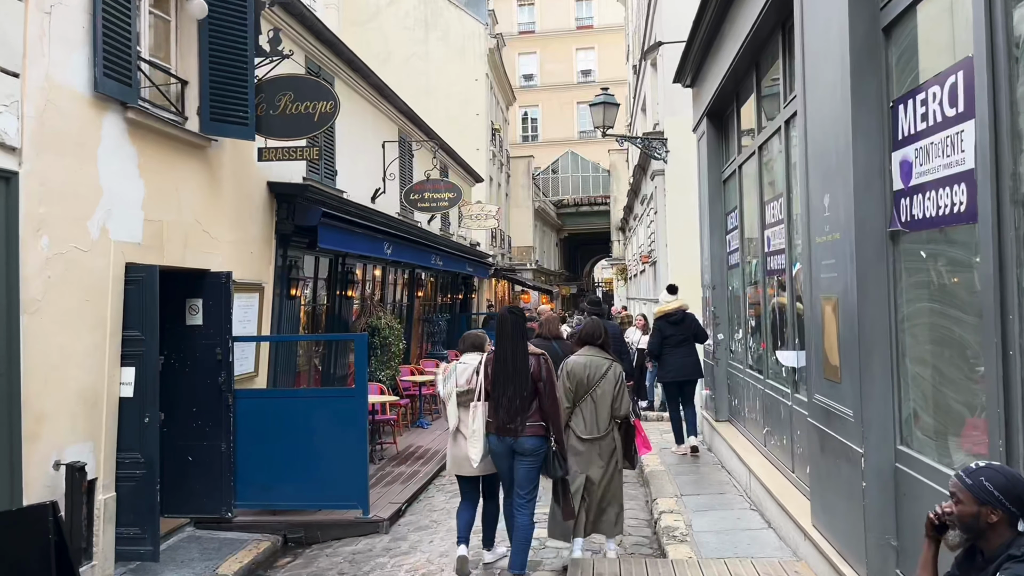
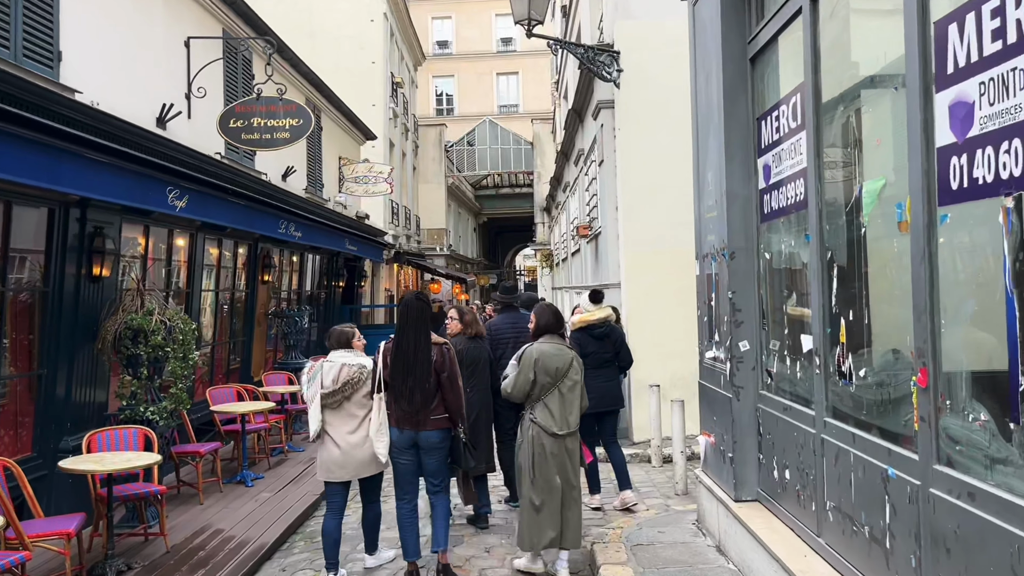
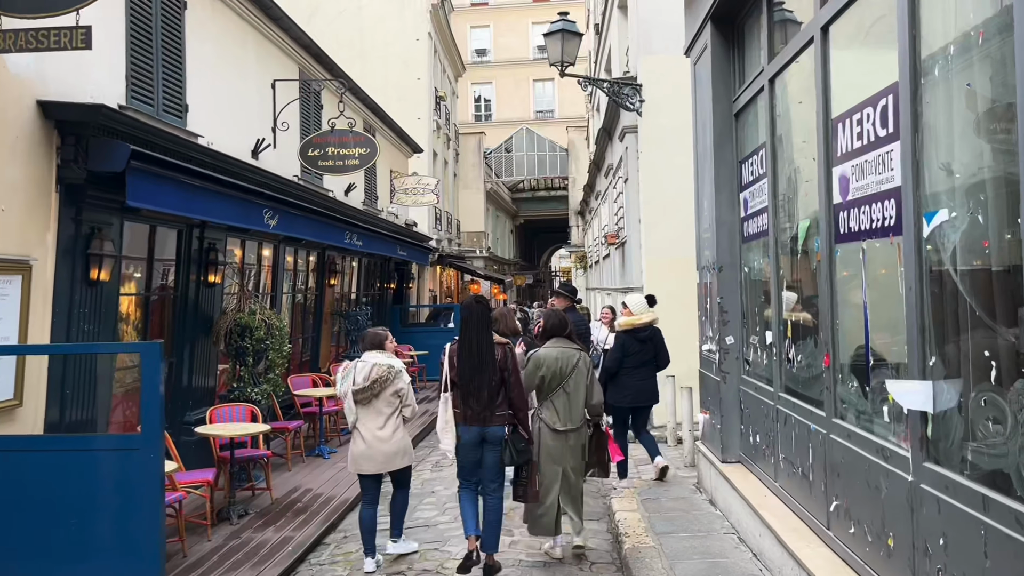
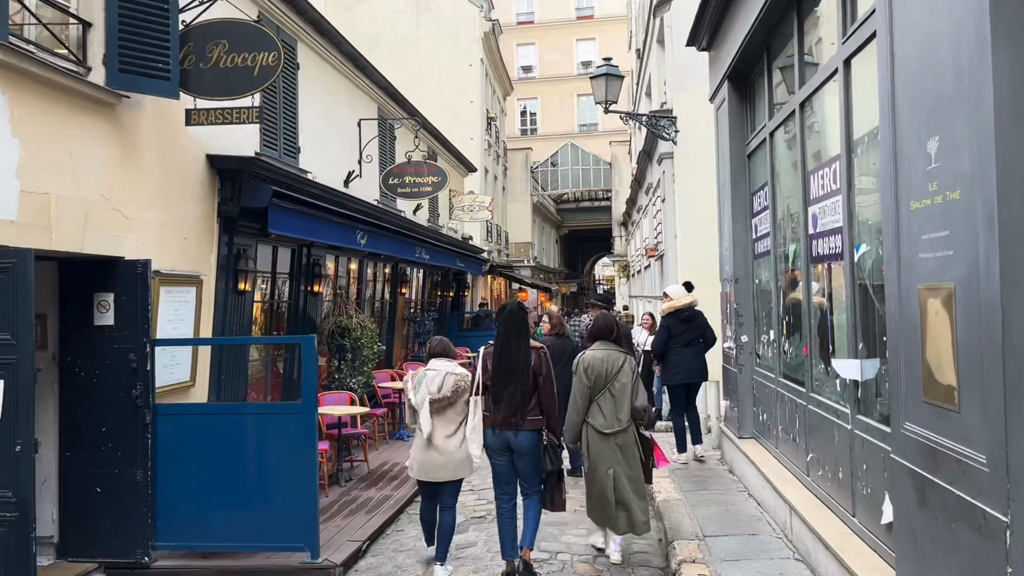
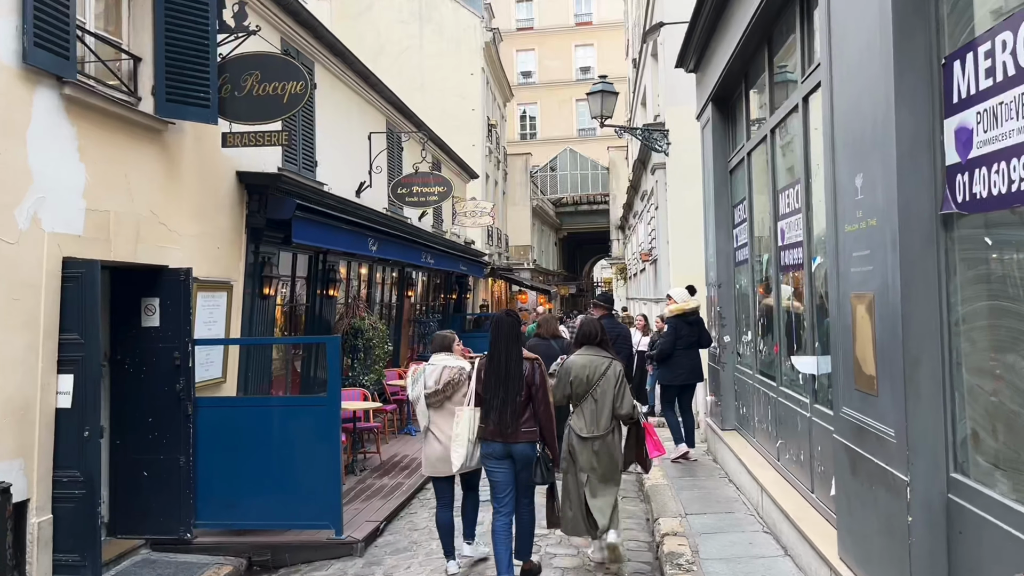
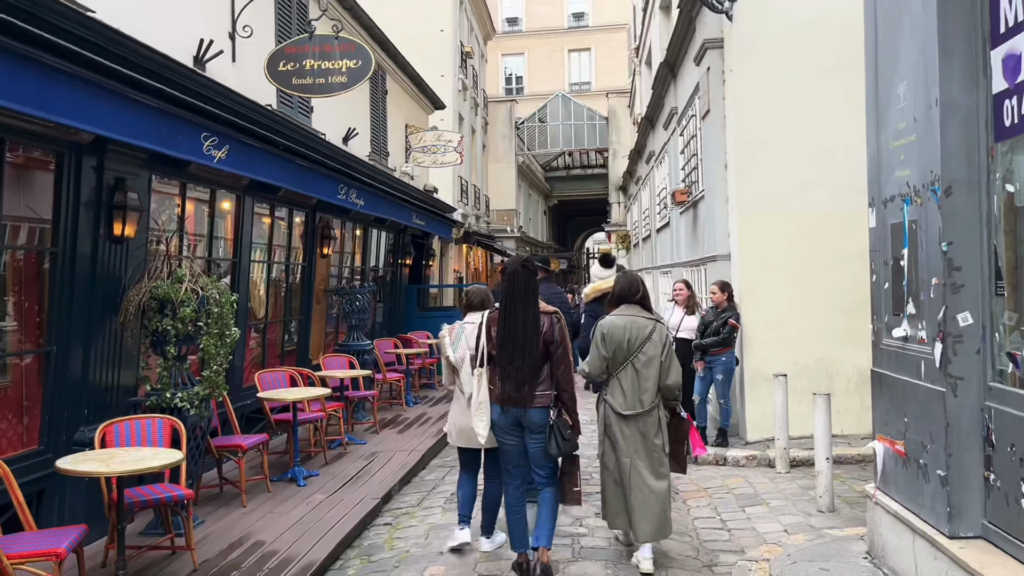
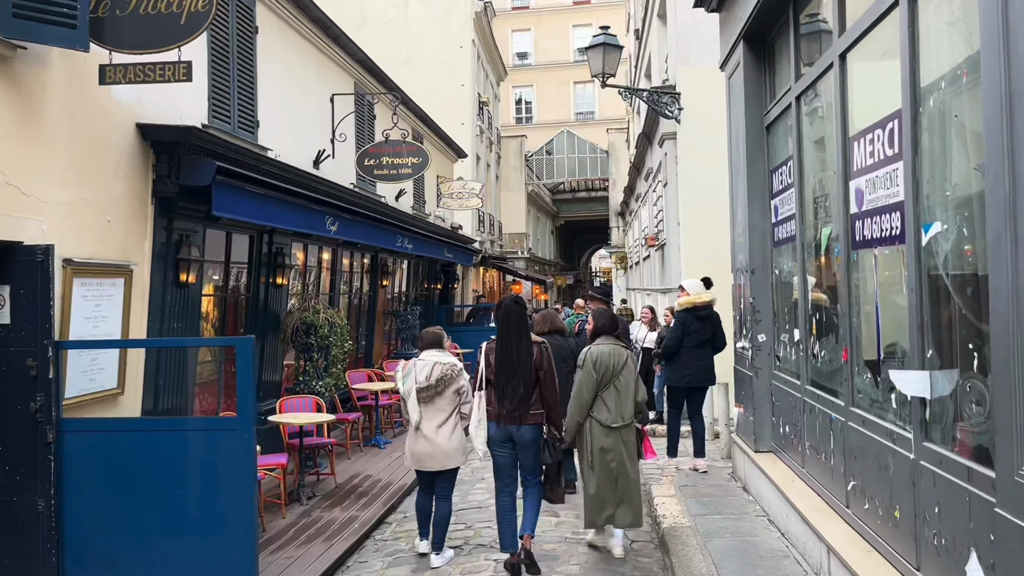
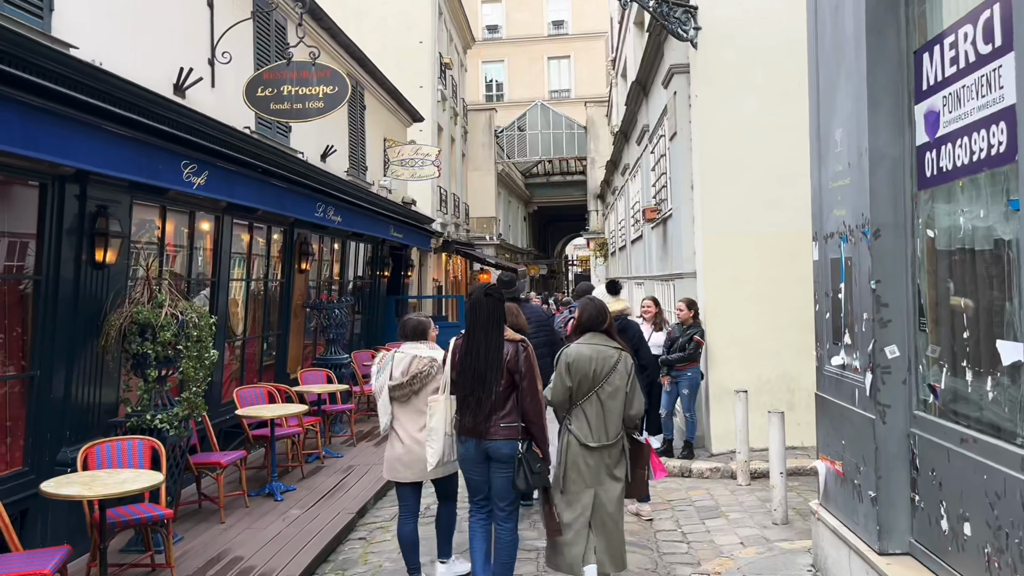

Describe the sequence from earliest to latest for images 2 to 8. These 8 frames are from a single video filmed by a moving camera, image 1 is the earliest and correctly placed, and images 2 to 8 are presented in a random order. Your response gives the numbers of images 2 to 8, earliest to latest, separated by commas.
5, 4, 7, 3, 2, 8, 6
